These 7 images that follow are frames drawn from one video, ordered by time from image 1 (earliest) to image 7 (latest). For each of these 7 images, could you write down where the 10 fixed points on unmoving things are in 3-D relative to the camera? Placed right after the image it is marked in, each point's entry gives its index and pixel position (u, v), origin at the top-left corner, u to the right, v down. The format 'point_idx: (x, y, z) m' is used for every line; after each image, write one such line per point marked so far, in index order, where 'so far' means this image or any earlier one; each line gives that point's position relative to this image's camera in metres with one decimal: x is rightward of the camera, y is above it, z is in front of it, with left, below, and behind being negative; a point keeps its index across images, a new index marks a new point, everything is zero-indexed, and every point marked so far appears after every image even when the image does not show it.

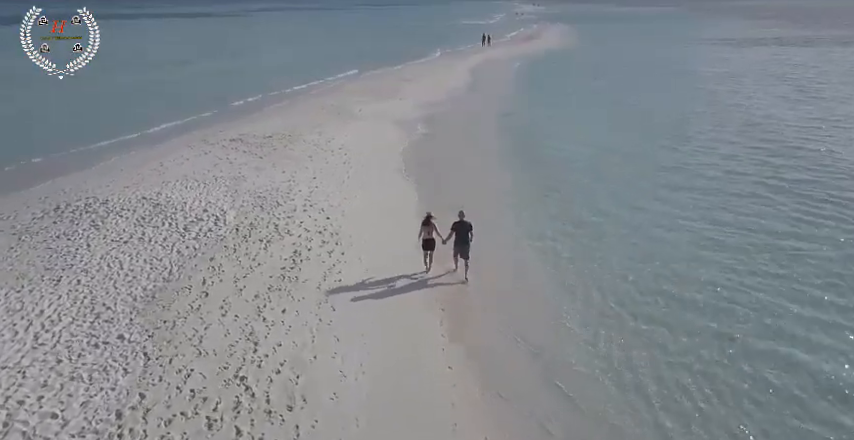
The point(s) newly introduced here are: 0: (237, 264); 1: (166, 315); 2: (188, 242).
0: (-4.2, -1.0, +10.5) m
1: (-4.8, -1.8, +8.6) m
2: (-5.6, -0.5, +11.1) m
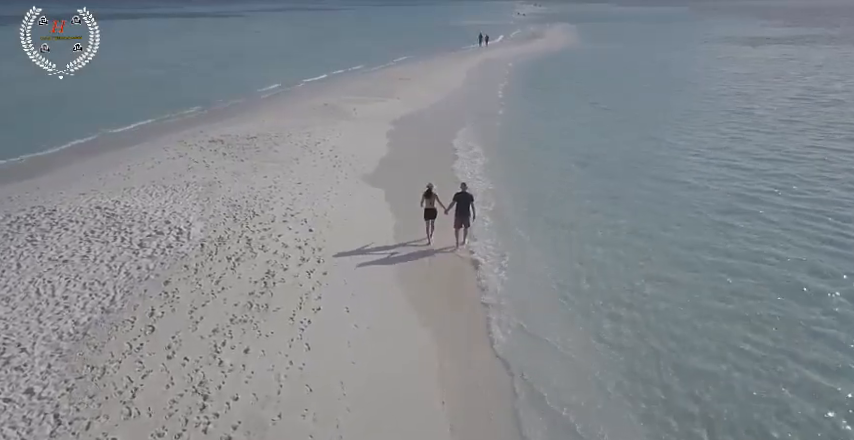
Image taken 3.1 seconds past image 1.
0: (-4.3, -1.3, +8.8) m
1: (-4.8, -2.1, +6.9) m
2: (-5.7, -0.8, +9.4) m
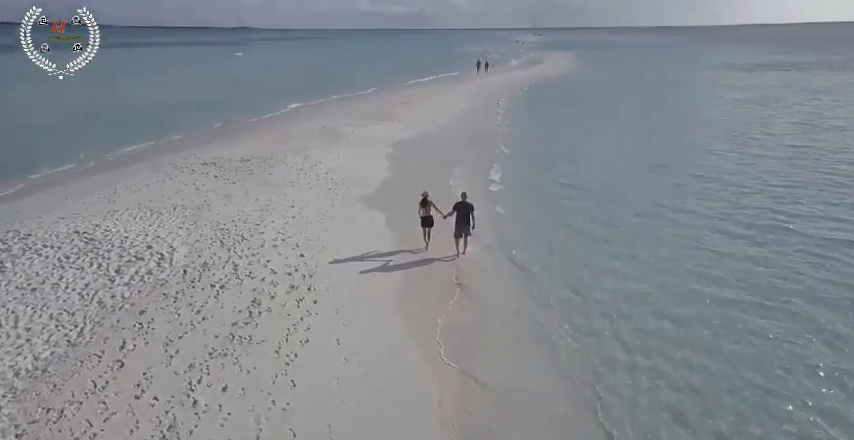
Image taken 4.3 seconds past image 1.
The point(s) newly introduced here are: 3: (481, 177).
0: (-4.3, -1.7, +8.1) m
1: (-4.9, -2.4, +6.2) m
2: (-5.7, -1.3, +8.7) m
3: (+2.0, +1.7, +18.3) m
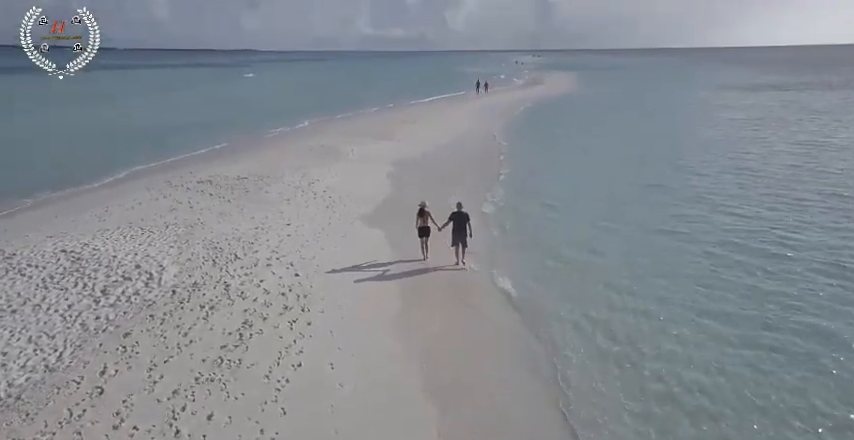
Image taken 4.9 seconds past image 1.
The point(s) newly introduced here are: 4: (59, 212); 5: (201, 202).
0: (-4.3, -2.0, +7.7) m
1: (-4.9, -2.6, +5.8) m
2: (-5.8, -1.6, +8.3) m
3: (+2.0, +1.0, +18.0) m
4: (-10.6, +0.2, +13.7) m
5: (-6.9, +0.5, +14.5) m
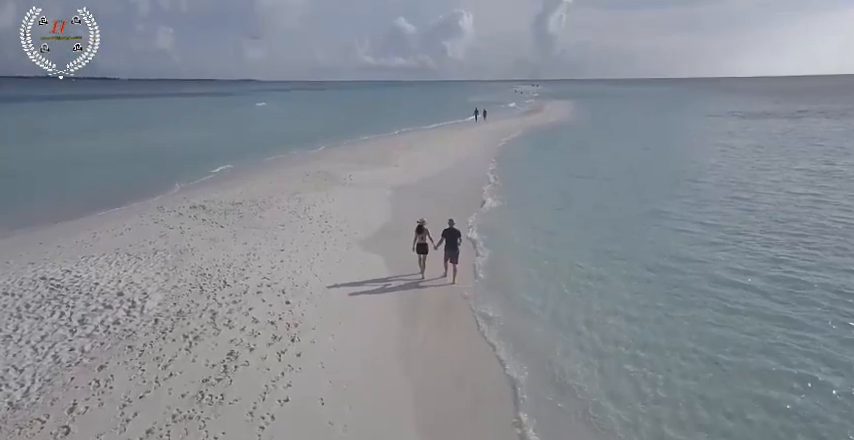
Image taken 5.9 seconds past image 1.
0: (-4.4, -2.3, +7.1) m
1: (-4.9, -2.8, +5.2) m
2: (-5.8, -2.0, +7.8) m
3: (+1.9, 0.0, +17.7) m
4: (-10.7, -0.5, +13.3) m
5: (-7.0, -0.2, +14.1) m
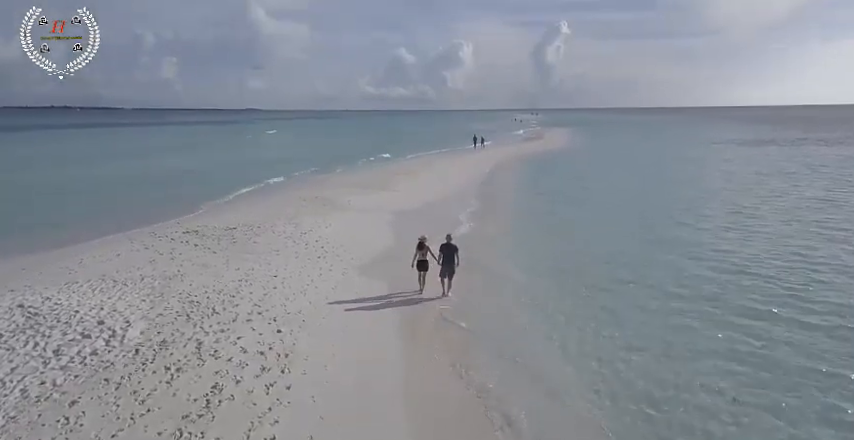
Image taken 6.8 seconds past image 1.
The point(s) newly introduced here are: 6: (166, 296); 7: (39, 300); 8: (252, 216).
0: (-4.4, -2.7, +6.6) m
1: (-4.9, -3.0, +4.6) m
2: (-5.8, -2.3, +7.2) m
3: (+1.9, -0.9, +17.2) m
4: (-10.7, -1.2, +12.8) m
5: (-7.0, -1.0, +13.6) m
6: (-5.7, -1.7, +10.4) m
7: (-7.8, -1.6, +9.6) m
8: (-7.2, 0.0, +18.7) m
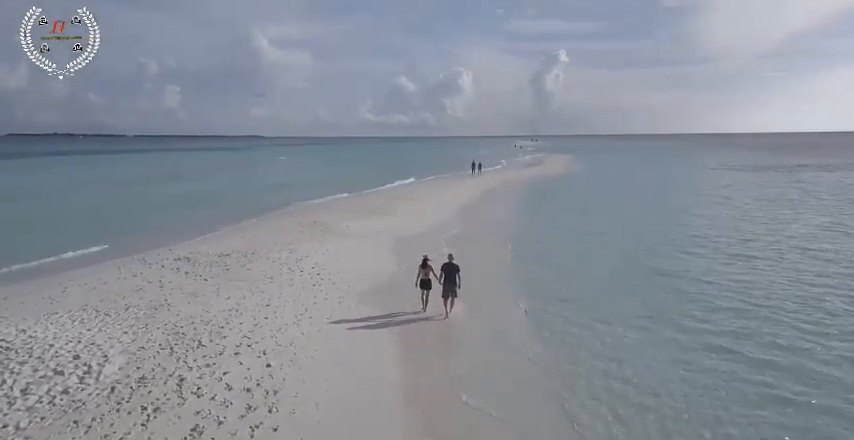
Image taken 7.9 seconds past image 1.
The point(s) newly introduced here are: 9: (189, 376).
0: (-4.4, -3.0, +5.9) m
1: (-5.0, -3.3, +4.0) m
2: (-5.8, -2.7, +6.6) m
3: (+1.9, -1.8, +16.7) m
4: (-10.7, -1.9, +12.2) m
5: (-7.0, -1.7, +13.1) m
6: (-5.7, -2.2, +9.8) m
7: (-7.9, -2.1, +9.1) m
8: (-7.2, -1.0, +18.2) m
9: (-4.0, -2.6, +8.1) m
